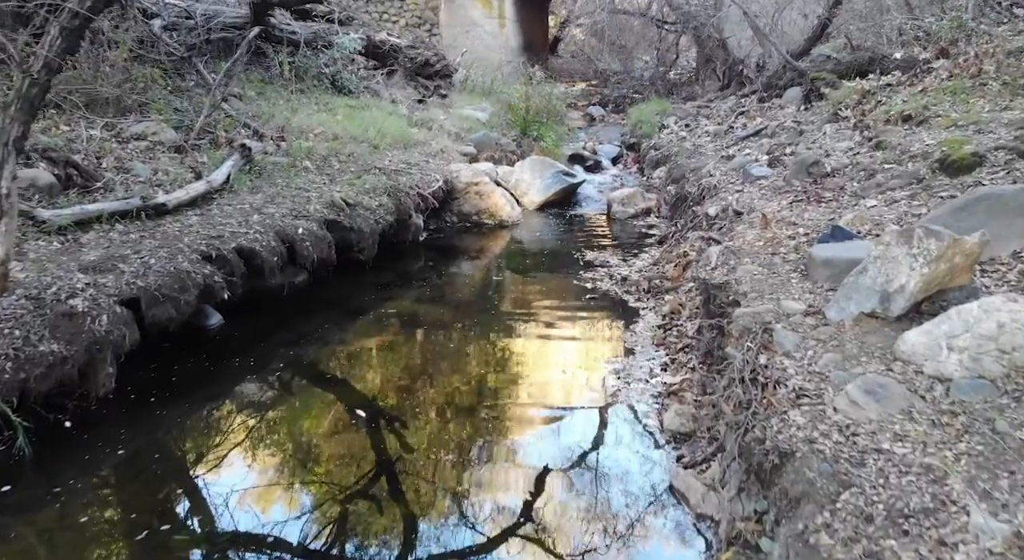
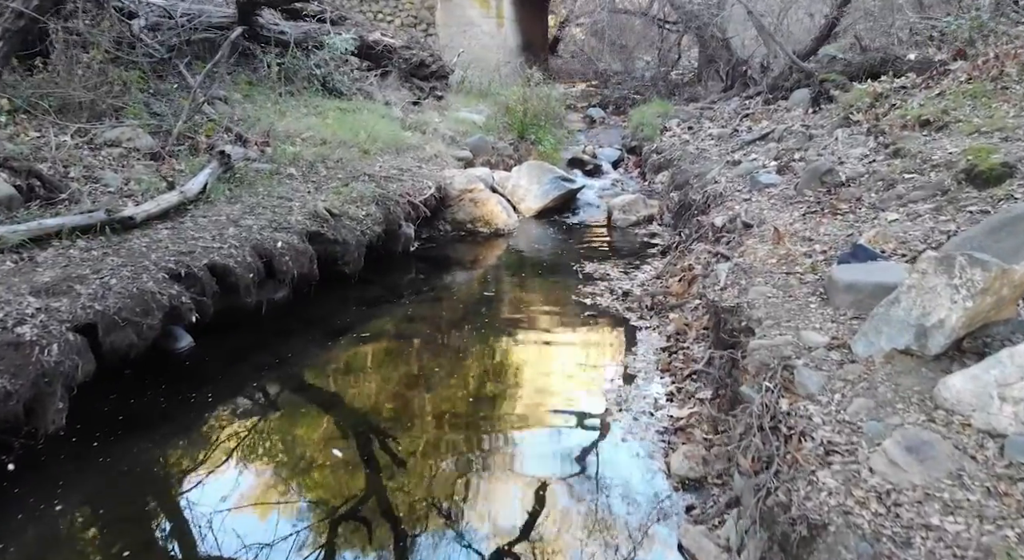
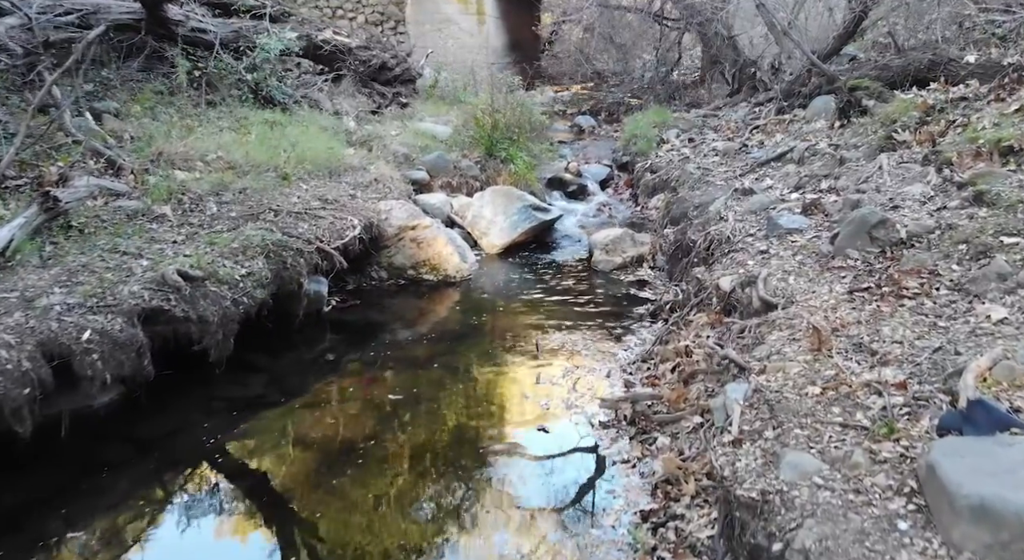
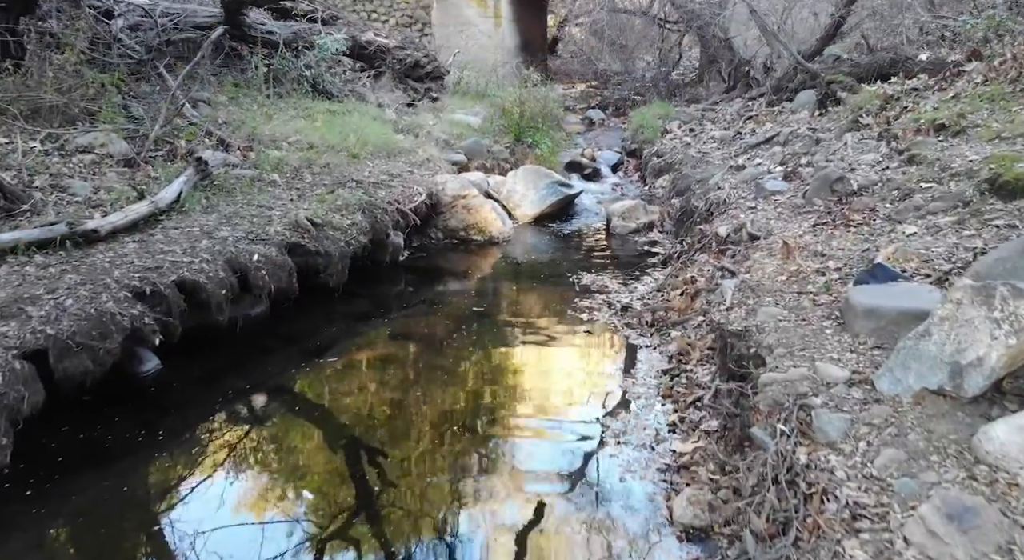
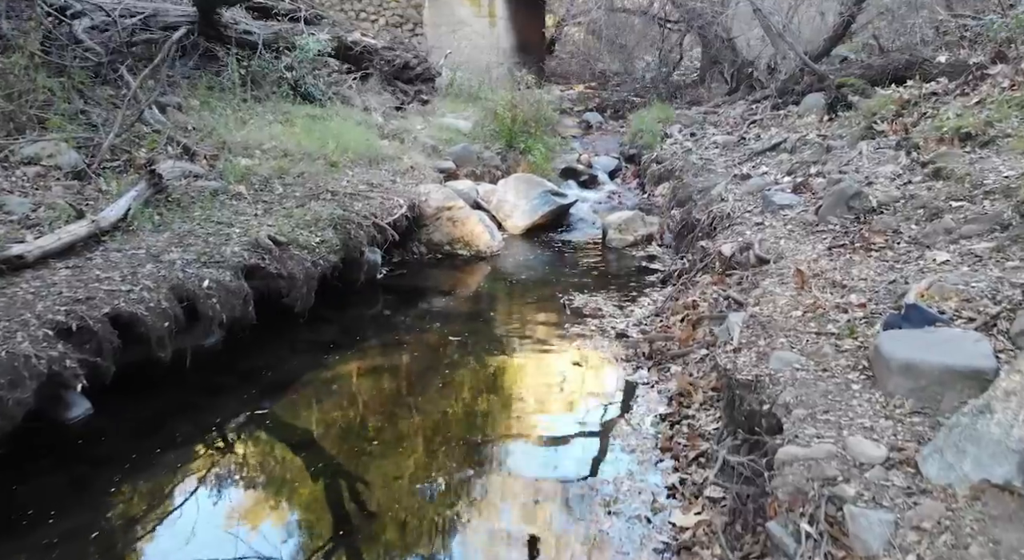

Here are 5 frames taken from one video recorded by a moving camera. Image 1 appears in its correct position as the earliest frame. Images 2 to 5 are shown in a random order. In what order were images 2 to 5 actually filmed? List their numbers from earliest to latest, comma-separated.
2, 4, 5, 3
